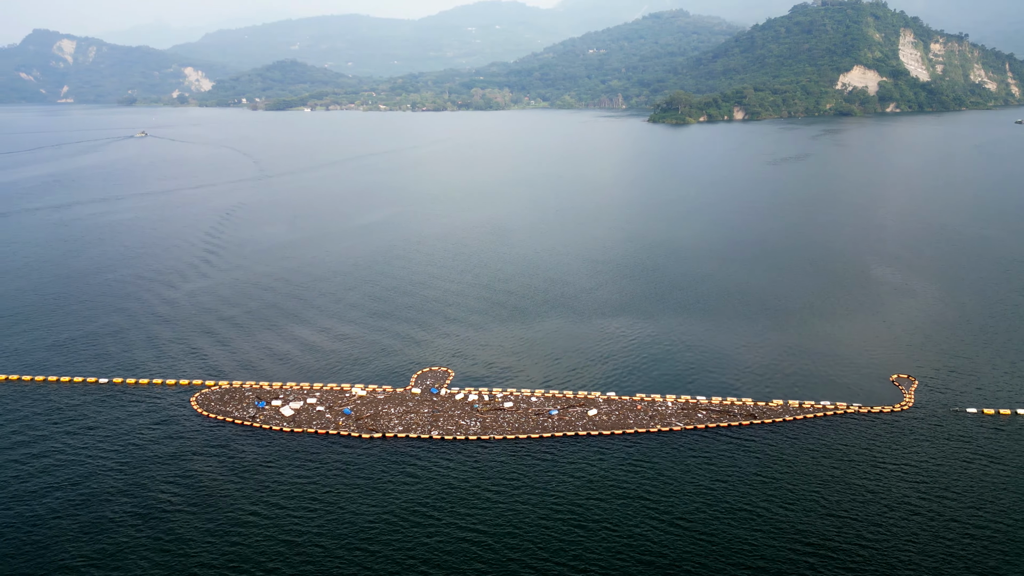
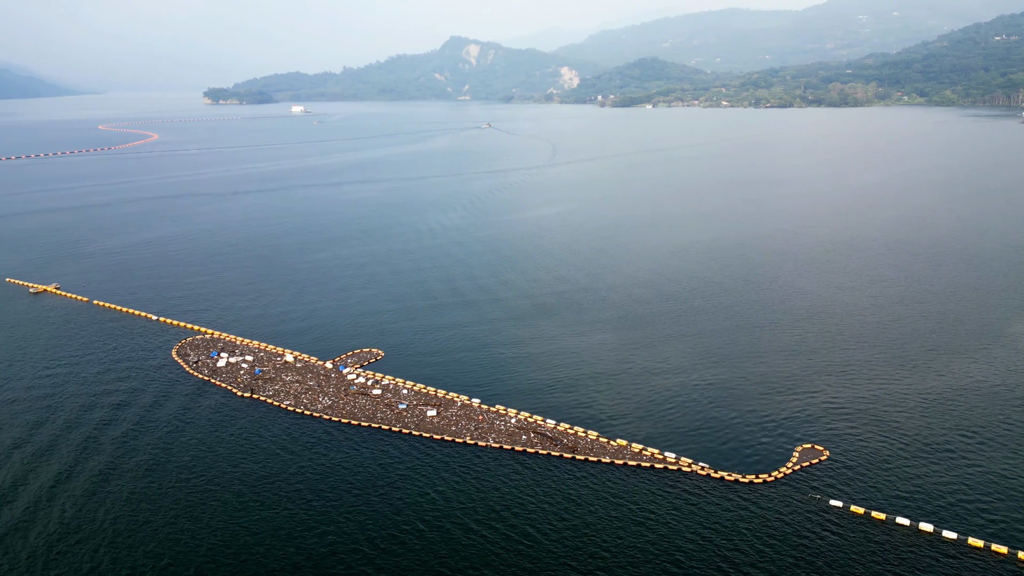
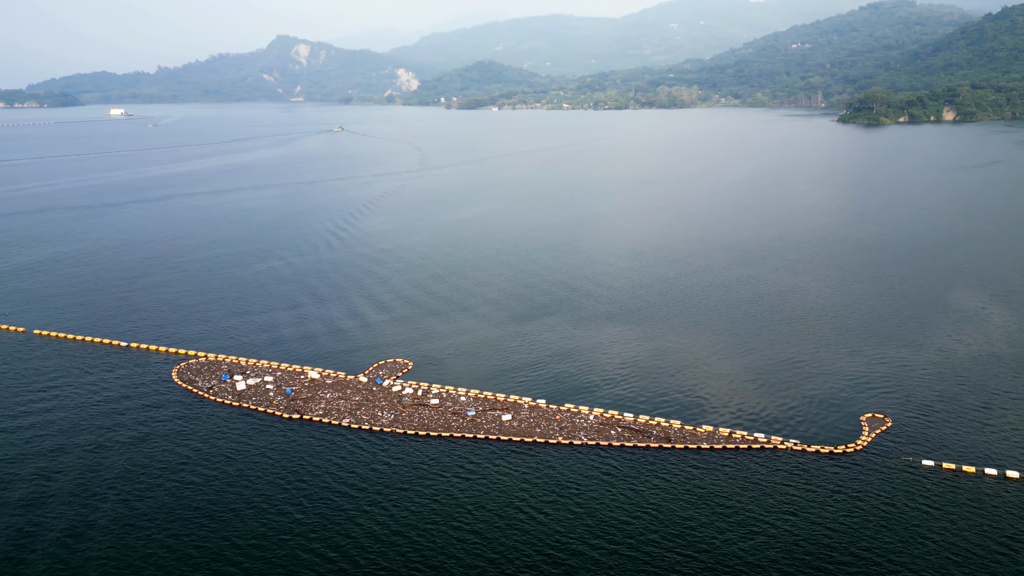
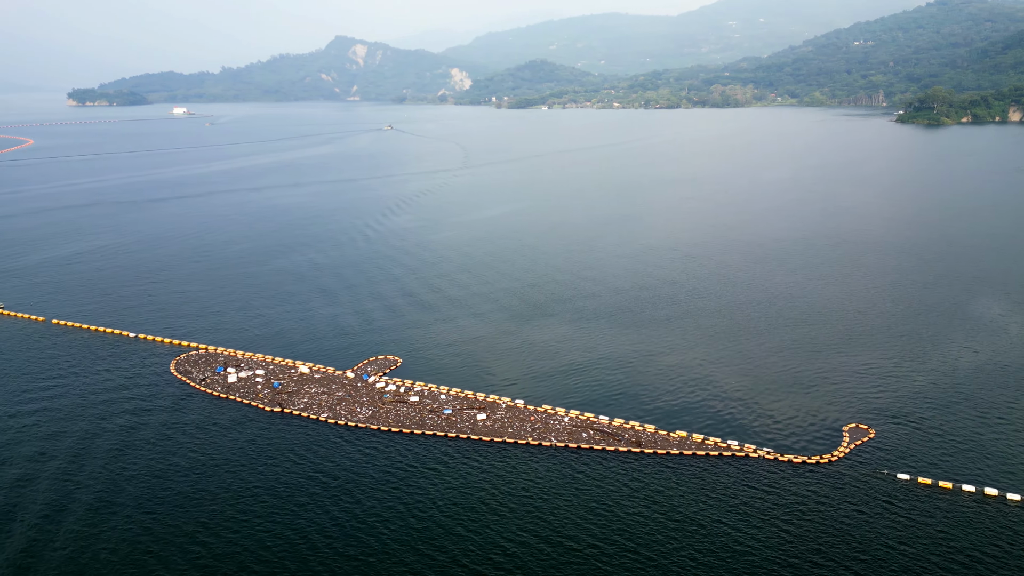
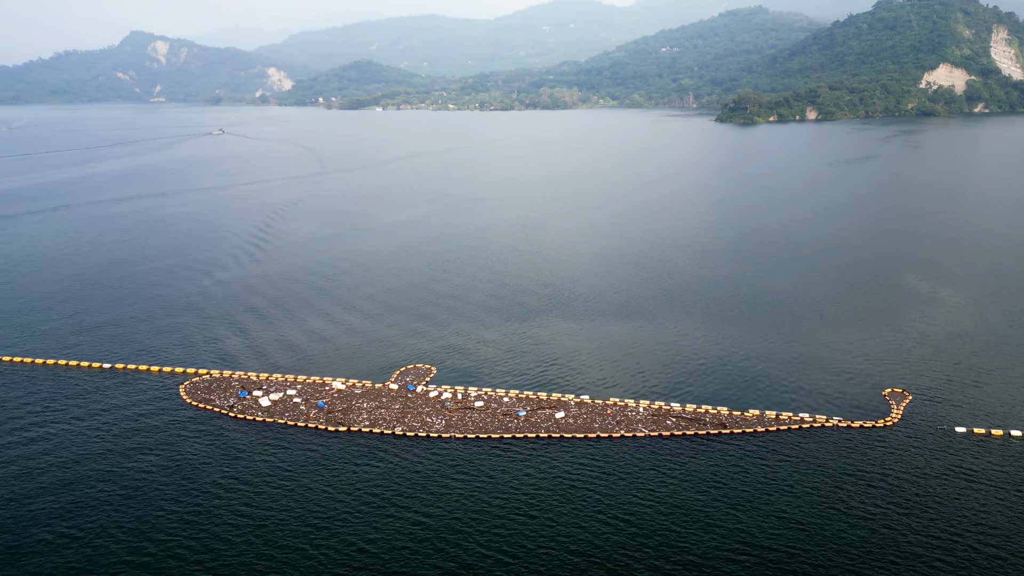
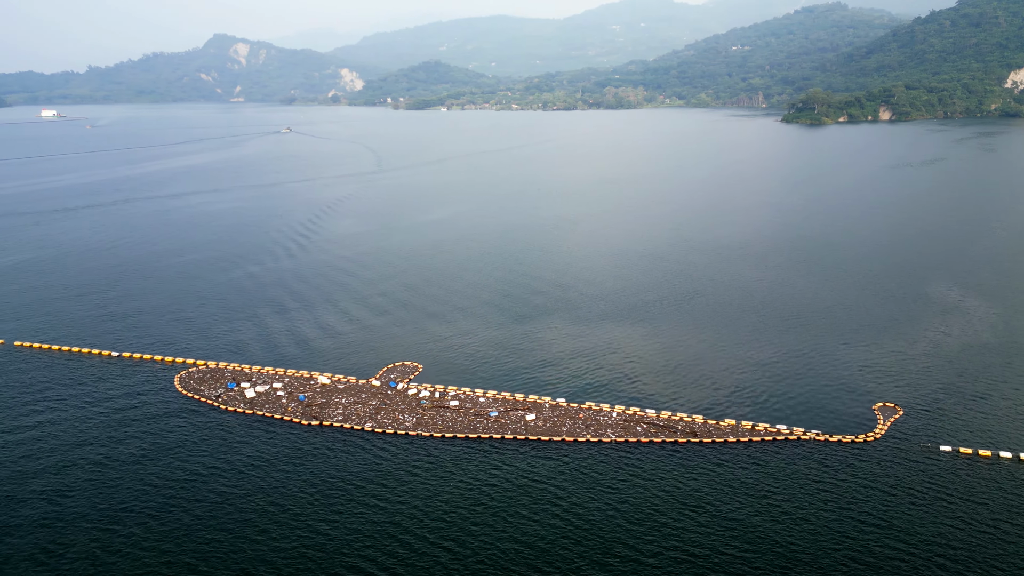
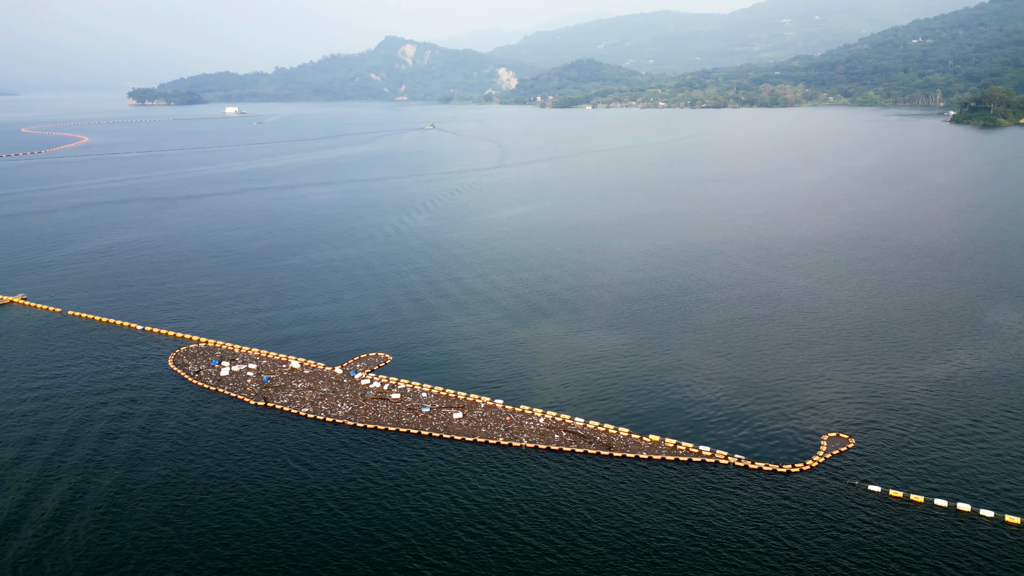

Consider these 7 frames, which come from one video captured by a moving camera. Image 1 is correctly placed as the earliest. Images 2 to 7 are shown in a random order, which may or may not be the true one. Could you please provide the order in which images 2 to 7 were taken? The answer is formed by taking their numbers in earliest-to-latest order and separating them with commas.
5, 6, 3, 4, 7, 2
